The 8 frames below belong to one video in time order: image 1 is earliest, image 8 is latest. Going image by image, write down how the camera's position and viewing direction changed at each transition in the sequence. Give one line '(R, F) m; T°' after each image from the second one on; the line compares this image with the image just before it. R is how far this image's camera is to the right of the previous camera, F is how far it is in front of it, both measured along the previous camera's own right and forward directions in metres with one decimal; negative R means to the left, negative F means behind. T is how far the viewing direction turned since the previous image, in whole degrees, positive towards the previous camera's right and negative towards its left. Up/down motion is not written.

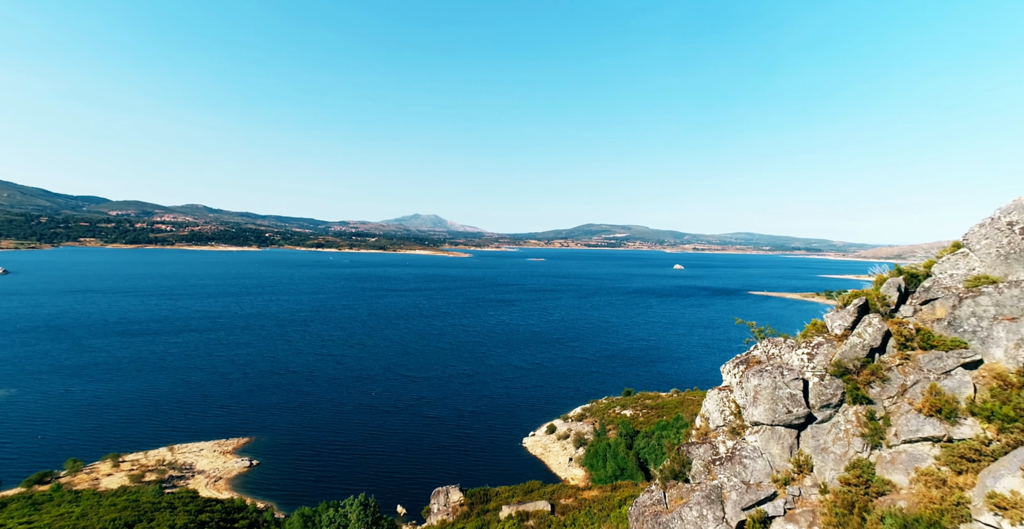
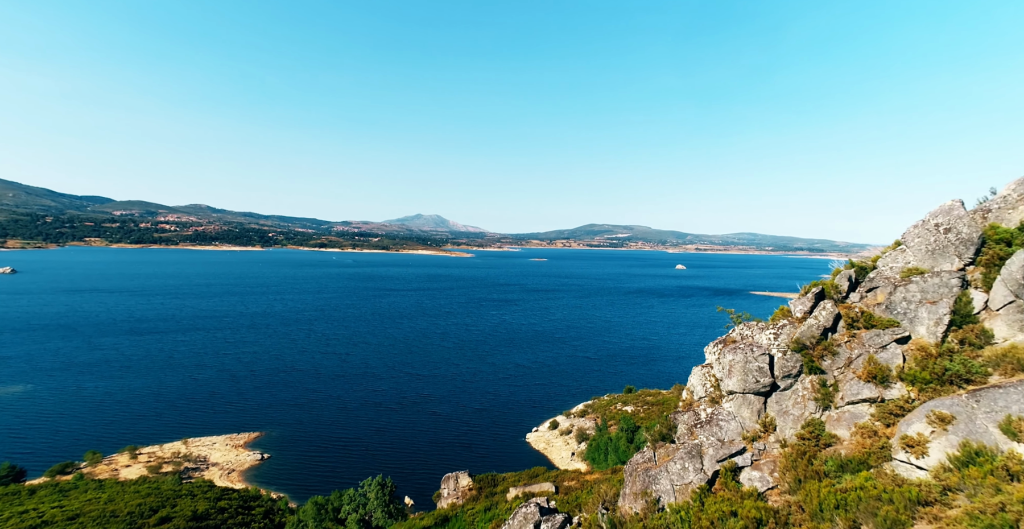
(-0.3, -2.1) m; 0°
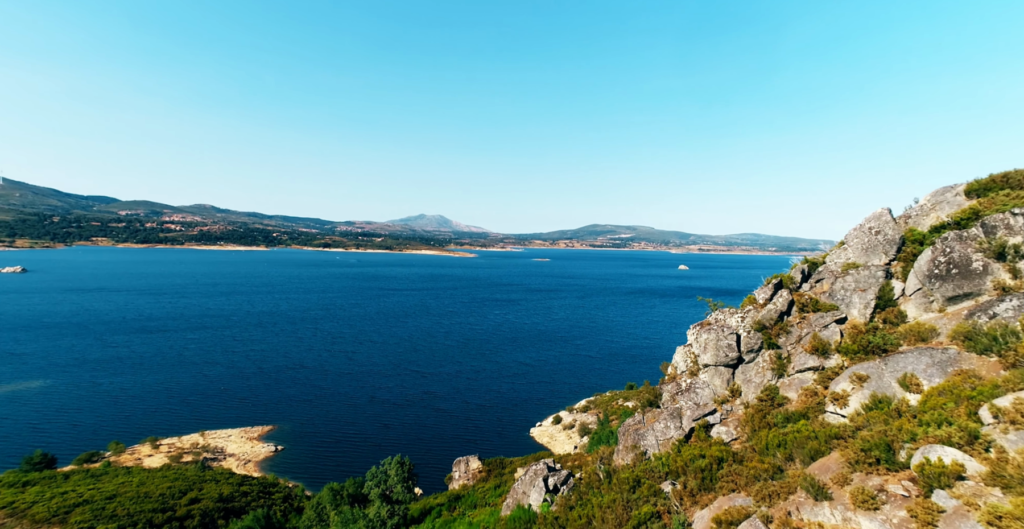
(-0.3, -2.8) m; 0°
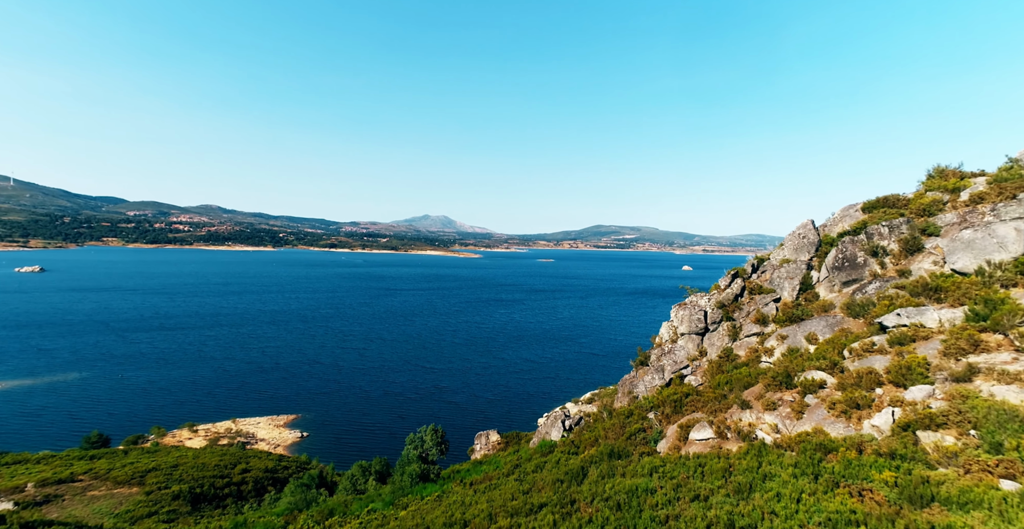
(-0.9, -5.6) m; 0°
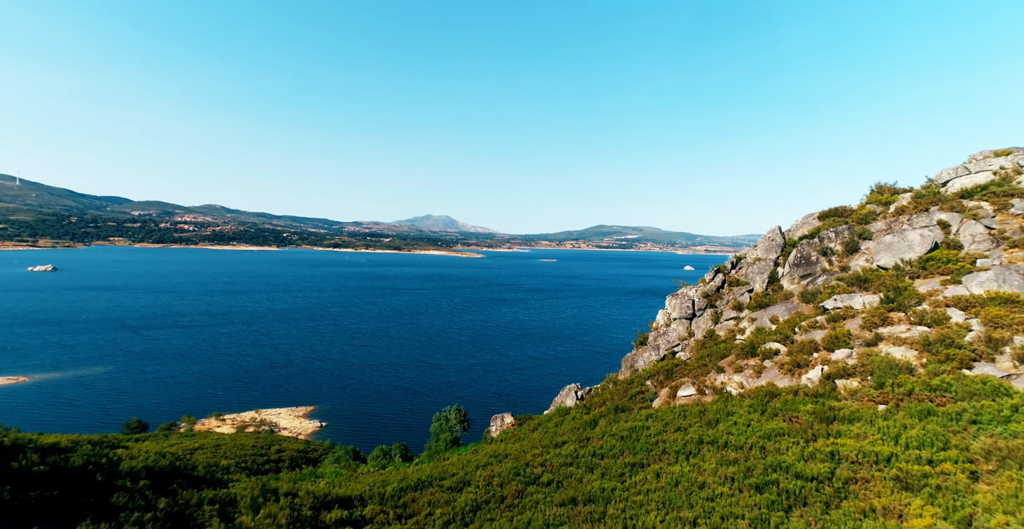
(-1.0, -4.6) m; 0°
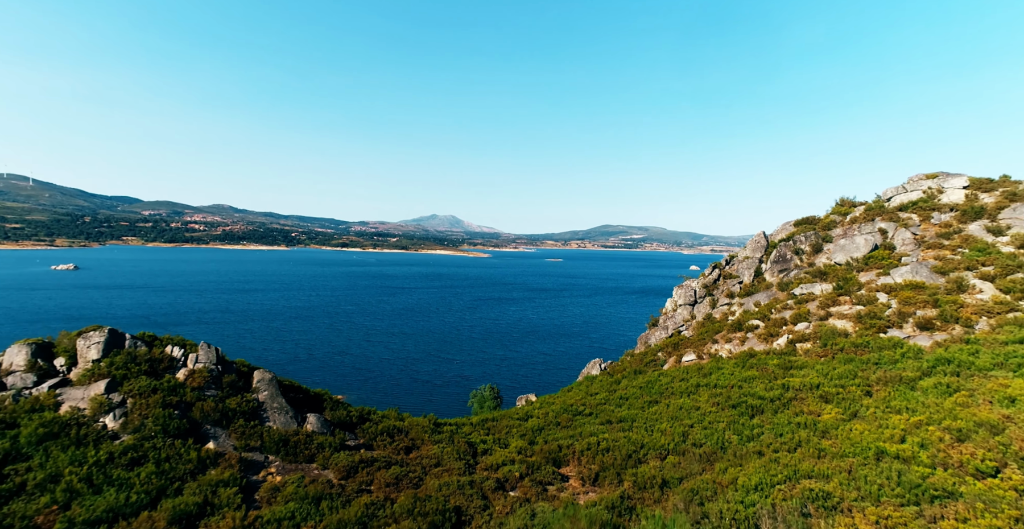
(-1.9, -6.2) m; -1°
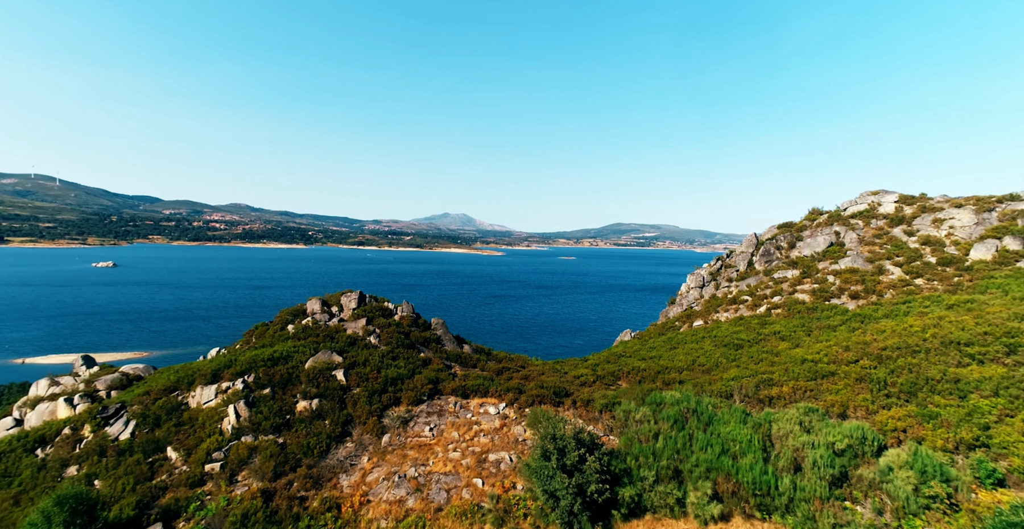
(-3.1, -10.1) m; -1°
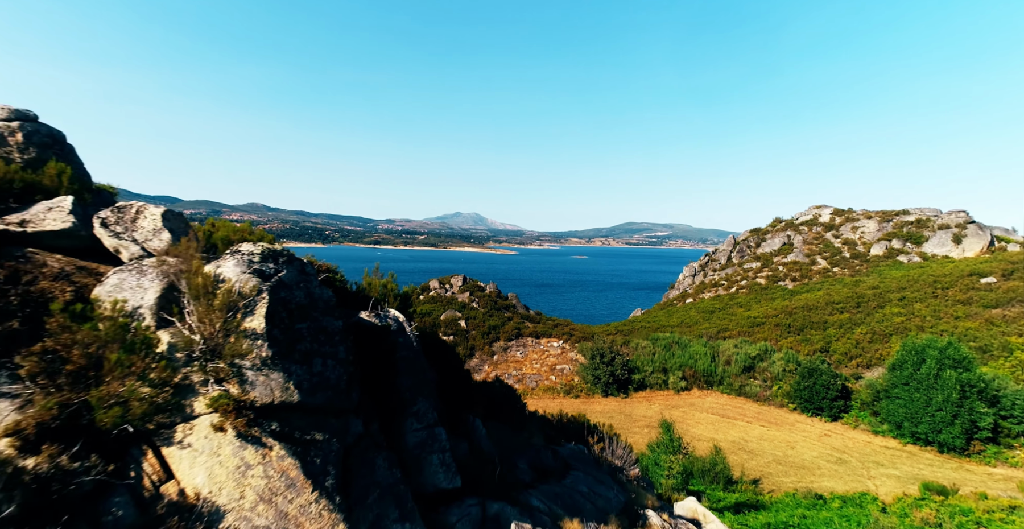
(-2.8, -13.4) m; -1°
